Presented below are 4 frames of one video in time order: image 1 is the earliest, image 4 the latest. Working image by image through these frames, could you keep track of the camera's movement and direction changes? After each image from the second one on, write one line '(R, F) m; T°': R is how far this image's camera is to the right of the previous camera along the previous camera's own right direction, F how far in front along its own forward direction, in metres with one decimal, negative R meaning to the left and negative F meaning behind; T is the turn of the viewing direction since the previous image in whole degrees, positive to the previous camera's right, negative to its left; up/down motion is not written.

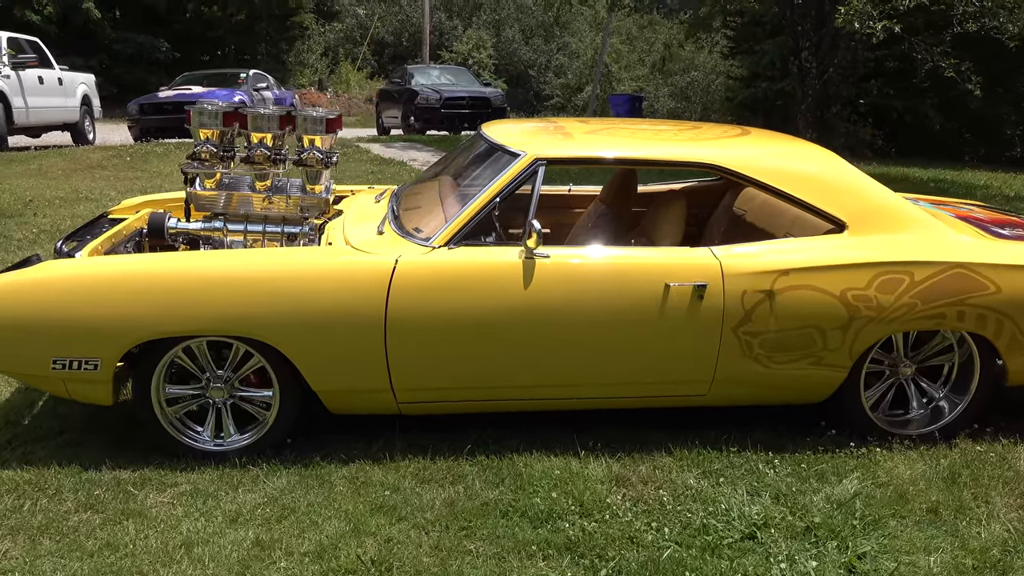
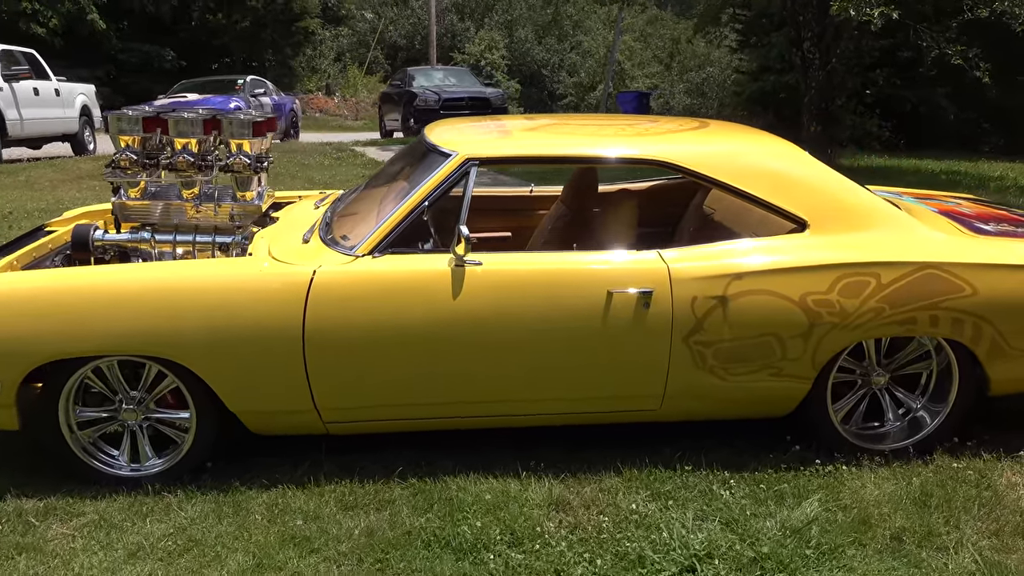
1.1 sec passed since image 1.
(+0.3, +0.2) m; -1°
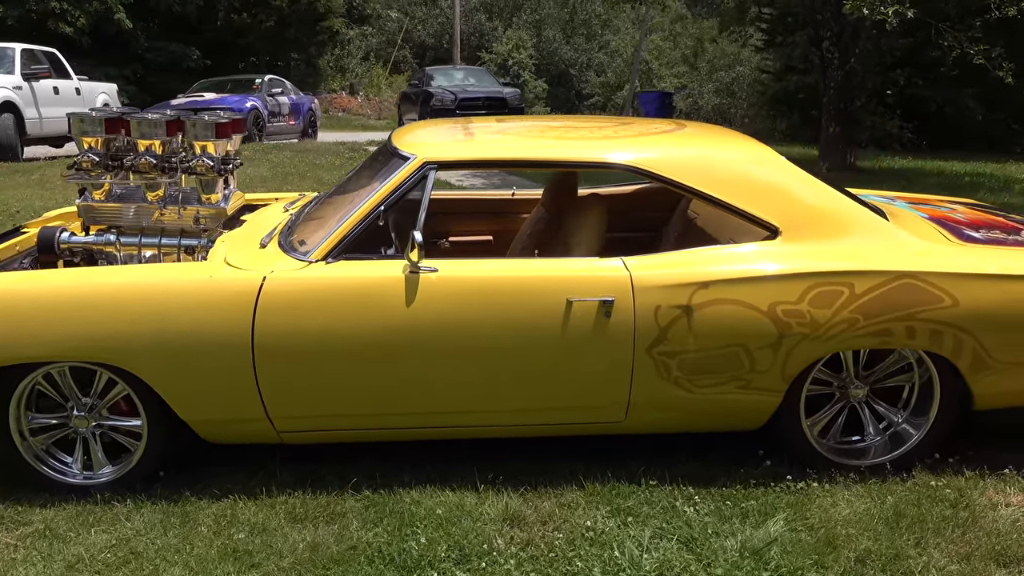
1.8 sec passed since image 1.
(+0.3, +0.1) m; -2°
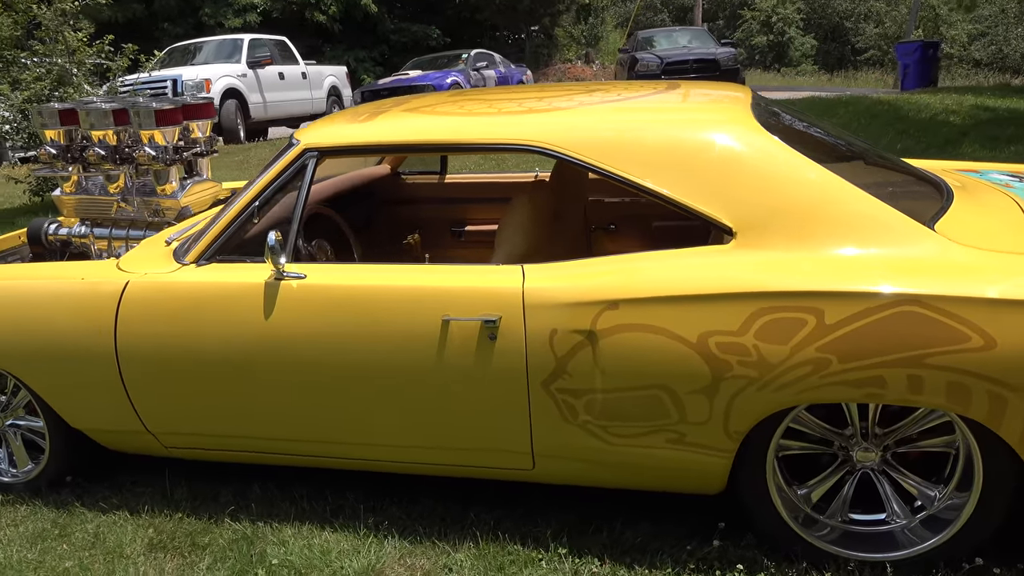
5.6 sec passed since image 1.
(+1.1, +0.7) m; -18°
